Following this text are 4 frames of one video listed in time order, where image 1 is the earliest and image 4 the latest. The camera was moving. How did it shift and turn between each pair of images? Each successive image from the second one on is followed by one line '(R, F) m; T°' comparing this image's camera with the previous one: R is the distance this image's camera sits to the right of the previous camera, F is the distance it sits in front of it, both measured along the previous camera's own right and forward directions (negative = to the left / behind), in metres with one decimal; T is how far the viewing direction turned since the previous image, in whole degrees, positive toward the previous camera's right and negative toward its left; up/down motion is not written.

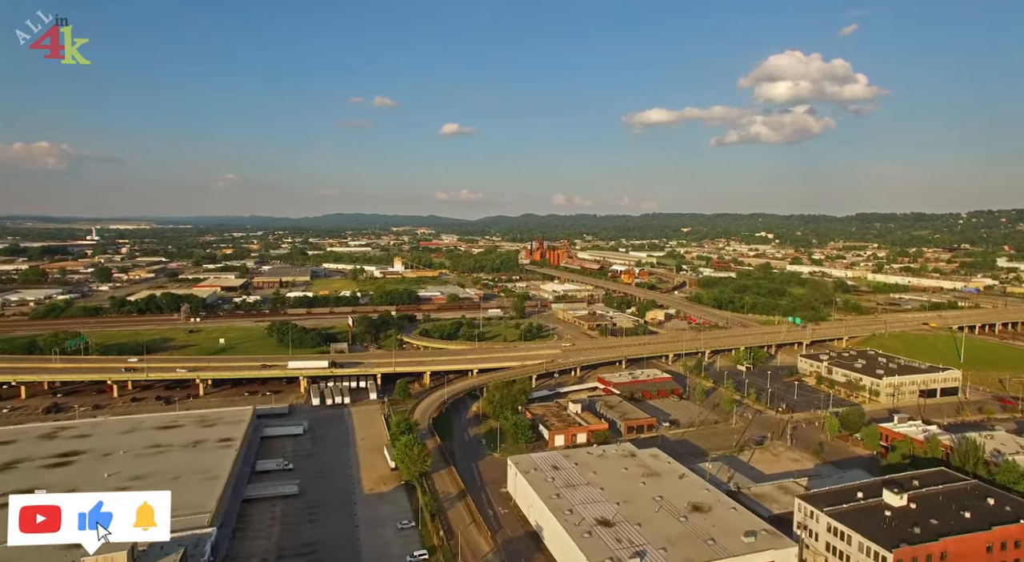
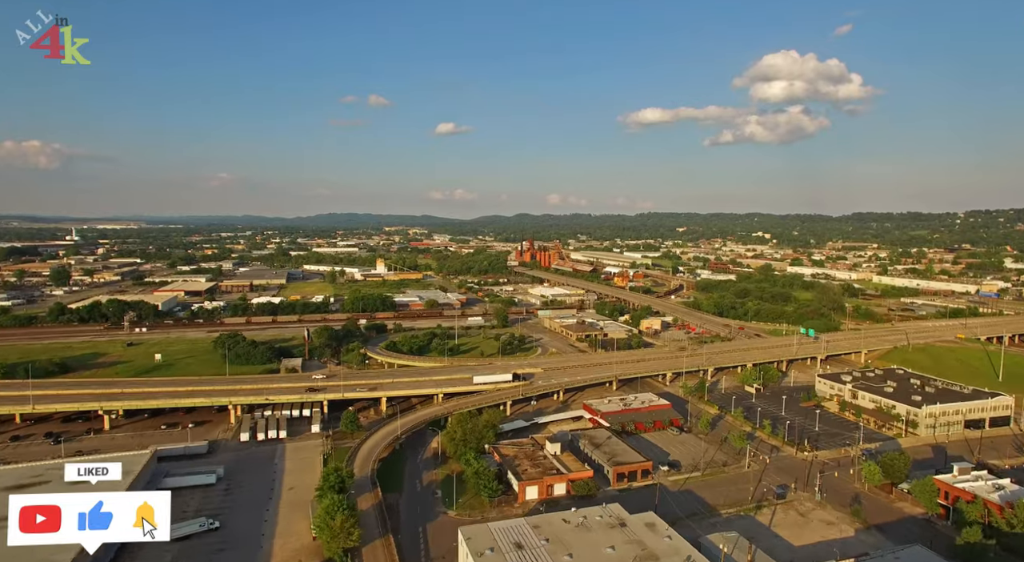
(+0.9, +3.9) m; 0°
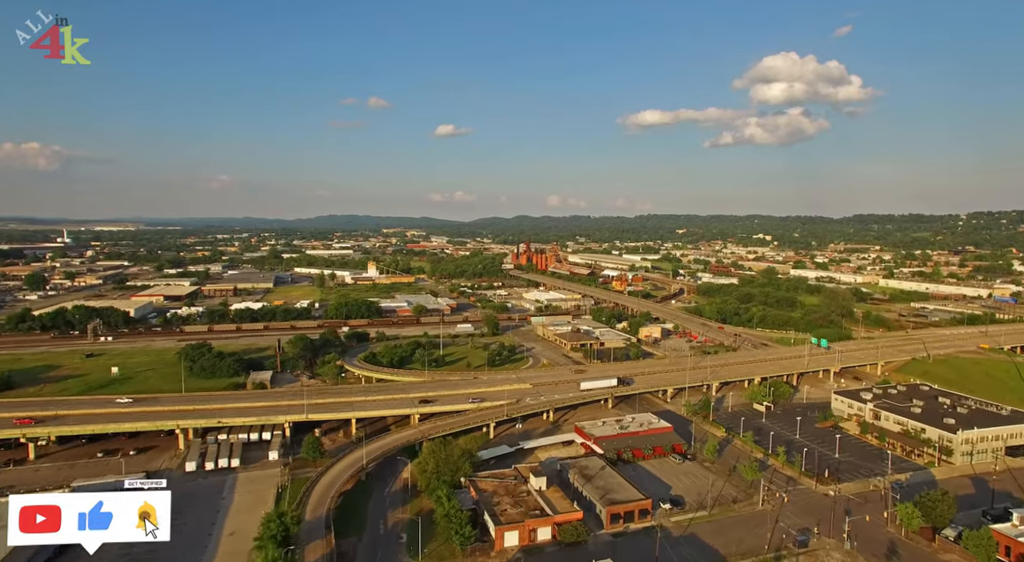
(+0.5, +2.3) m; 0°
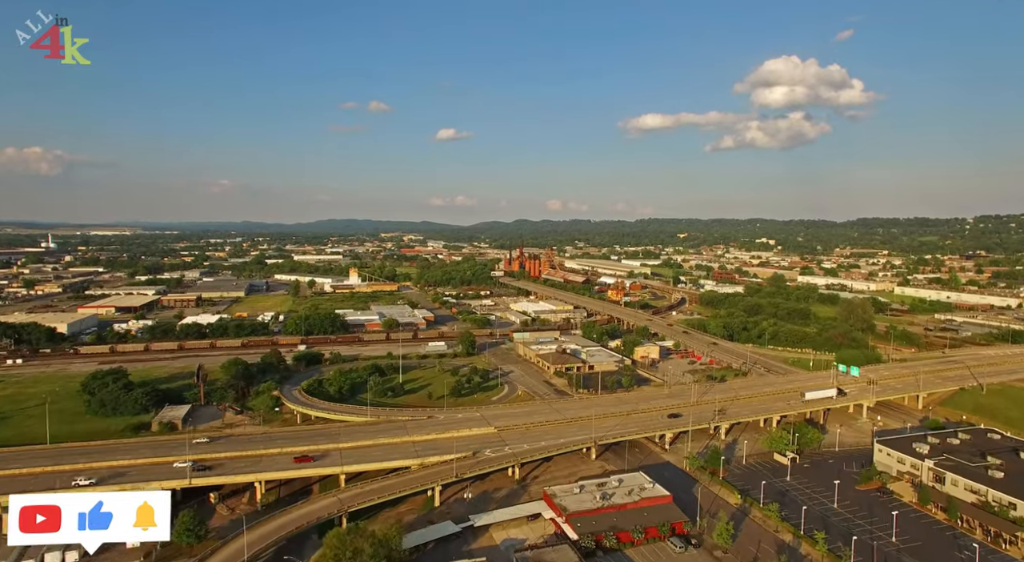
(+1.3, +4.6) m; 0°
